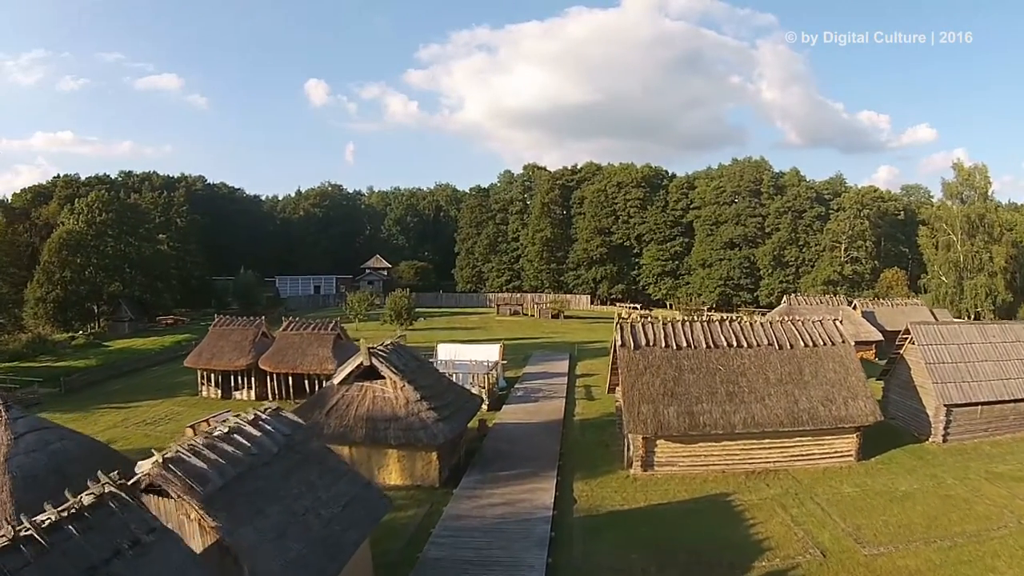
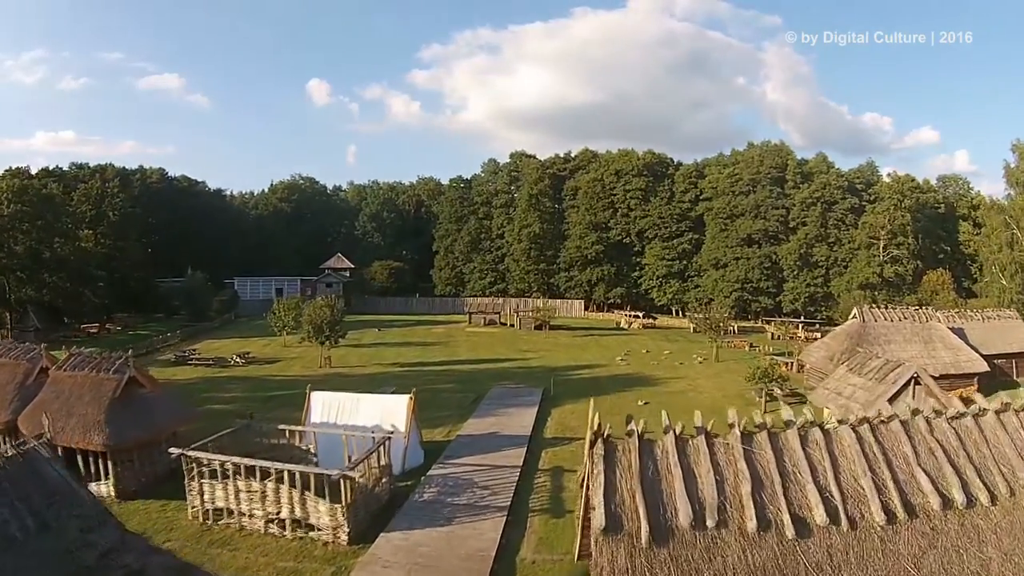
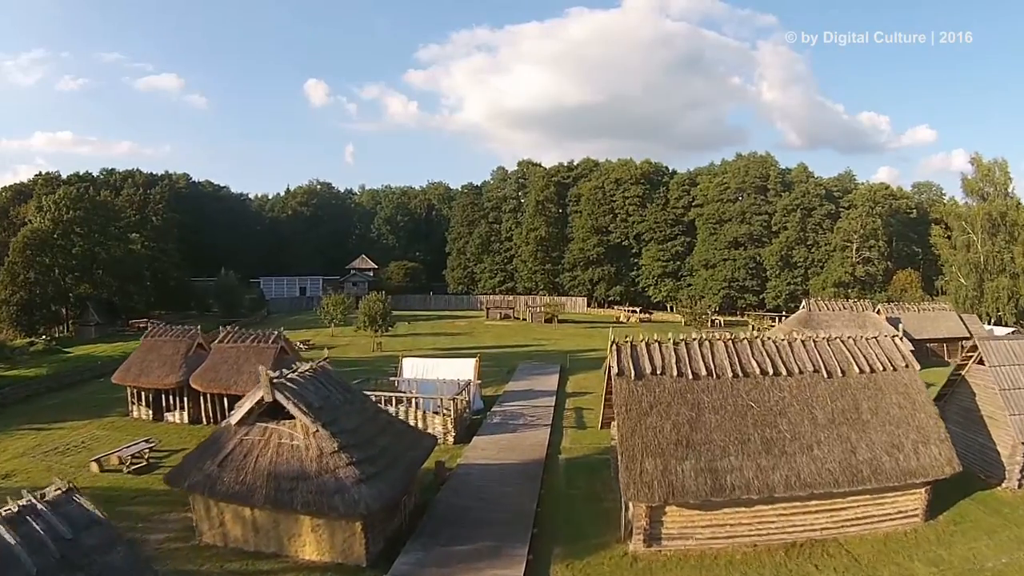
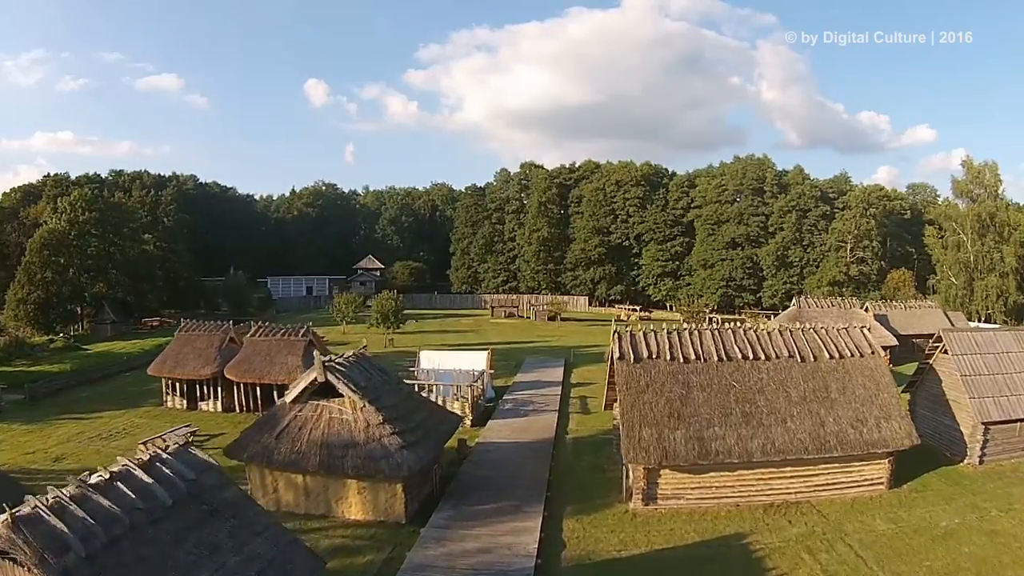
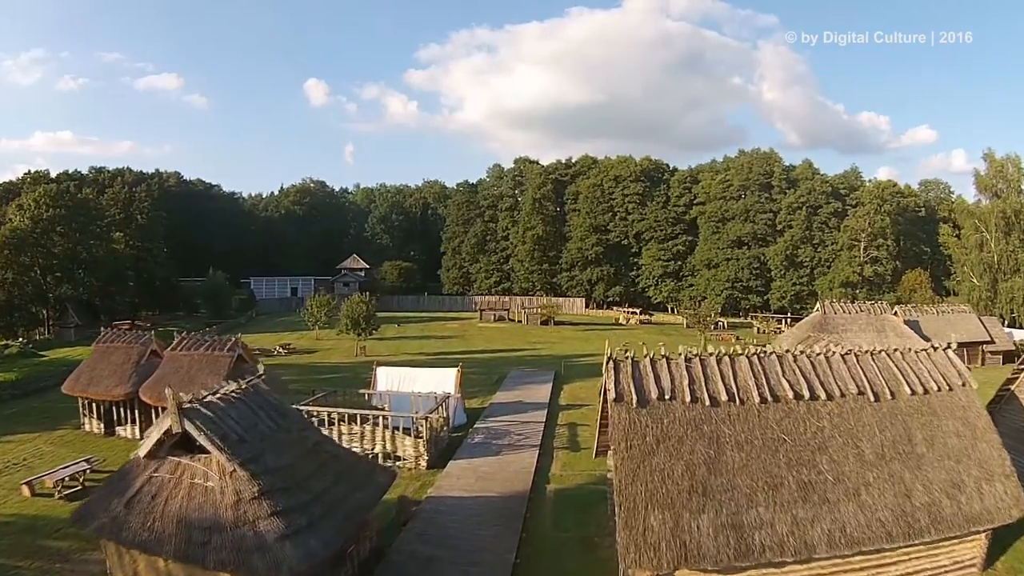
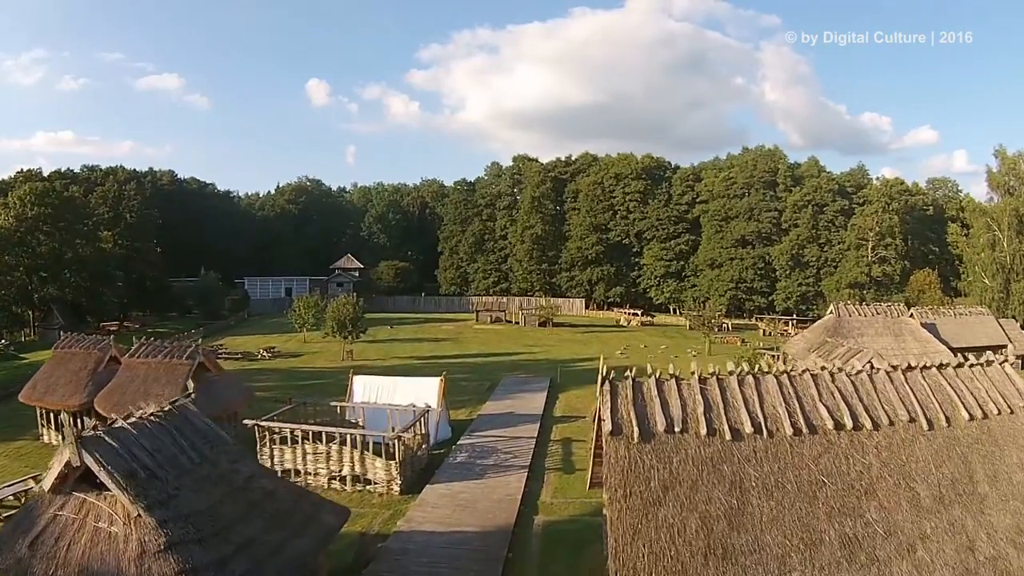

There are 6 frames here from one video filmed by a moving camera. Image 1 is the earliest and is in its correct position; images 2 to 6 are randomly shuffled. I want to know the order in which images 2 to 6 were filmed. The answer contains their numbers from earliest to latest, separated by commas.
4, 3, 5, 6, 2
